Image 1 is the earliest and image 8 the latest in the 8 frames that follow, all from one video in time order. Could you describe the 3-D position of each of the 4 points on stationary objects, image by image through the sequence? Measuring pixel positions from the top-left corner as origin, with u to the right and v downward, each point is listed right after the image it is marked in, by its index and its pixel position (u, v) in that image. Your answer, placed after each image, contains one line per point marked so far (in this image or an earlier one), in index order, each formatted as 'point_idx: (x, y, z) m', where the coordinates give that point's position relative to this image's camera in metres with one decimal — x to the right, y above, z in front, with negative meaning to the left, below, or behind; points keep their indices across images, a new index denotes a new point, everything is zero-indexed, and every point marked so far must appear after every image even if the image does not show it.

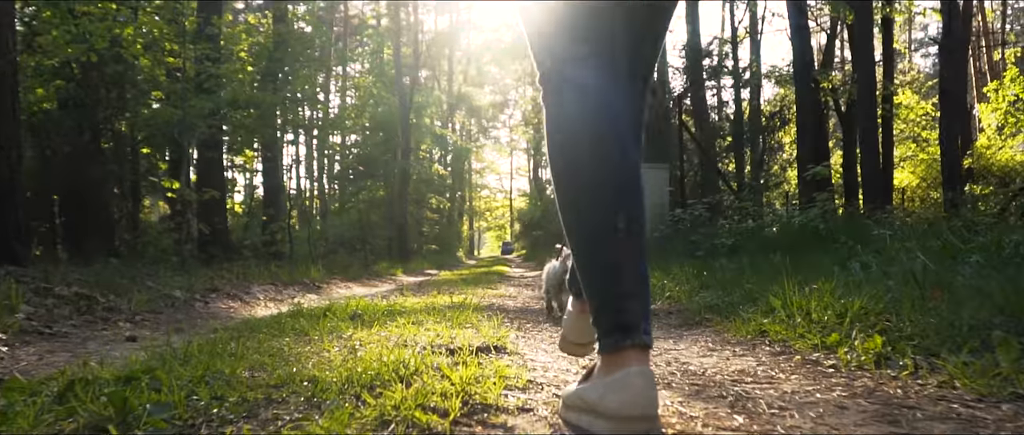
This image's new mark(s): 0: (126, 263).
0: (-4.0, -0.5, +8.2) m
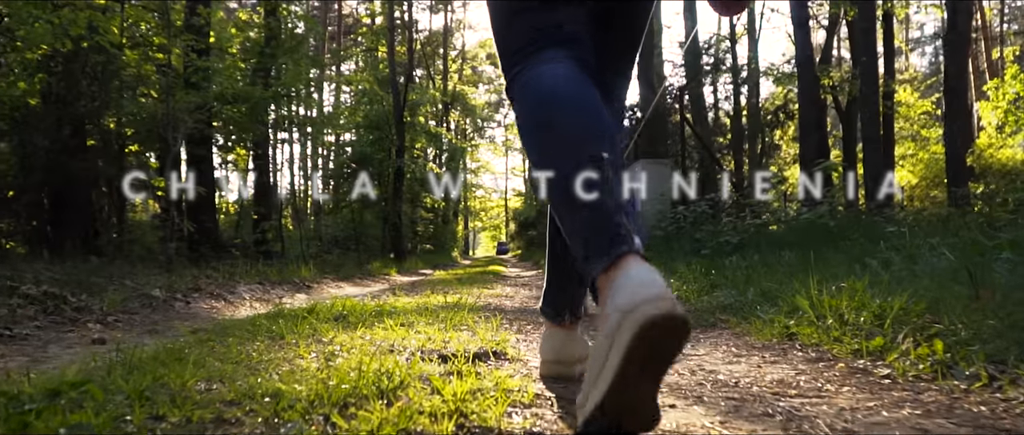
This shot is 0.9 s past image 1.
0: (-4.0, -0.4, +7.8) m
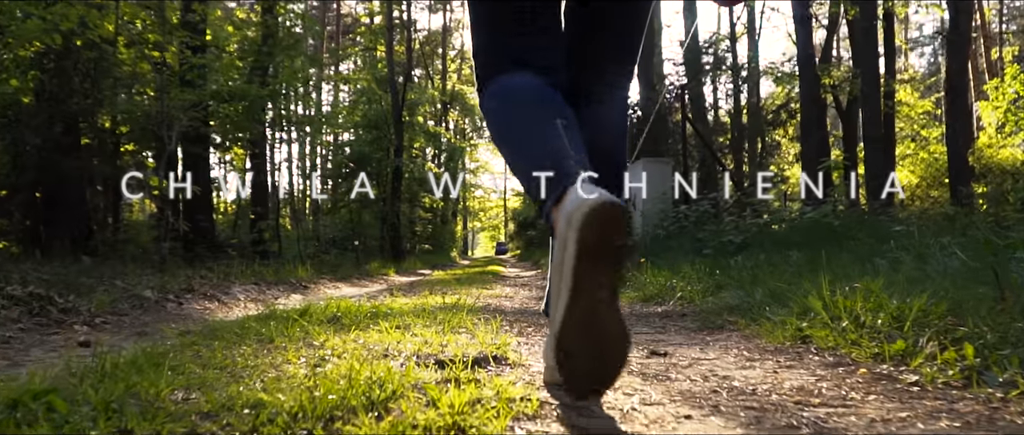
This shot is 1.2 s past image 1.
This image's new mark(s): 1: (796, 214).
0: (-4.0, -0.4, +7.7) m
1: (+3.0, 0.0, +8.4) m
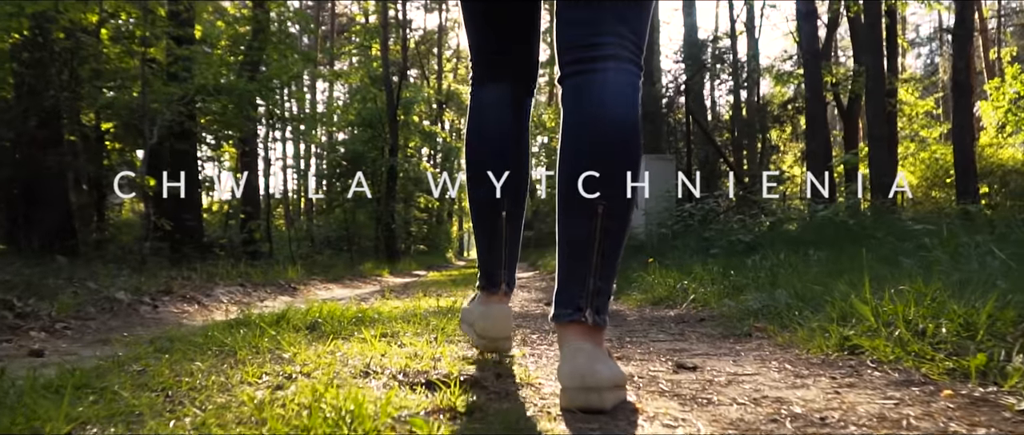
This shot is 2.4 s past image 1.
0: (-4.0, -0.4, +7.3) m
1: (+2.9, +0.1, +8.0) m
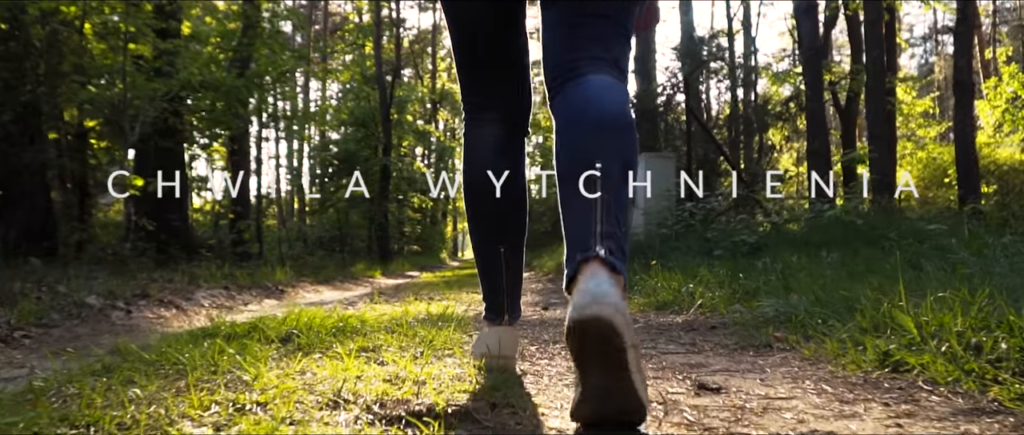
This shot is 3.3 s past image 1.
0: (-4.0, -0.4, +7.0) m
1: (+2.9, +0.1, +7.8) m
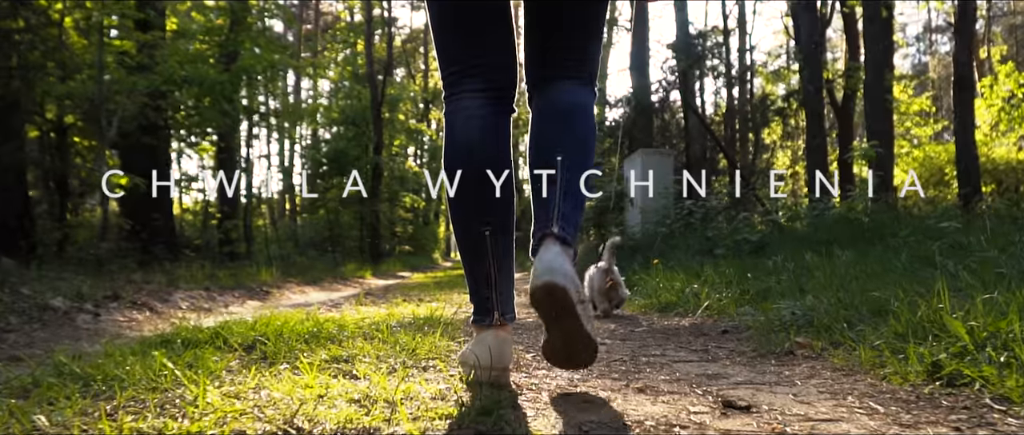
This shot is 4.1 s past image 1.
0: (-4.1, -0.4, +6.7) m
1: (+2.8, +0.1, +7.5) m
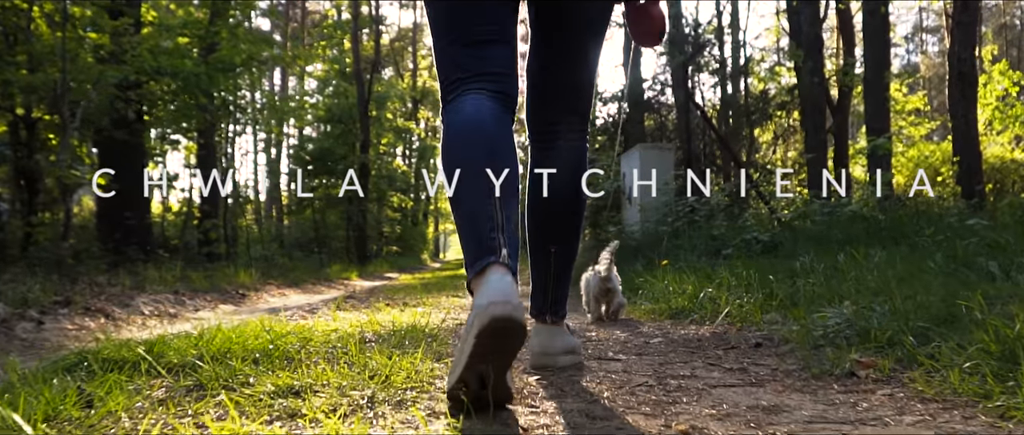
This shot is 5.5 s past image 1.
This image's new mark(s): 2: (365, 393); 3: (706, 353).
0: (-4.2, -0.4, +6.1) m
1: (+2.8, +0.1, +7.1) m
2: (-0.3, -0.3, +1.5) m
3: (+0.6, -0.5, +2.7) m
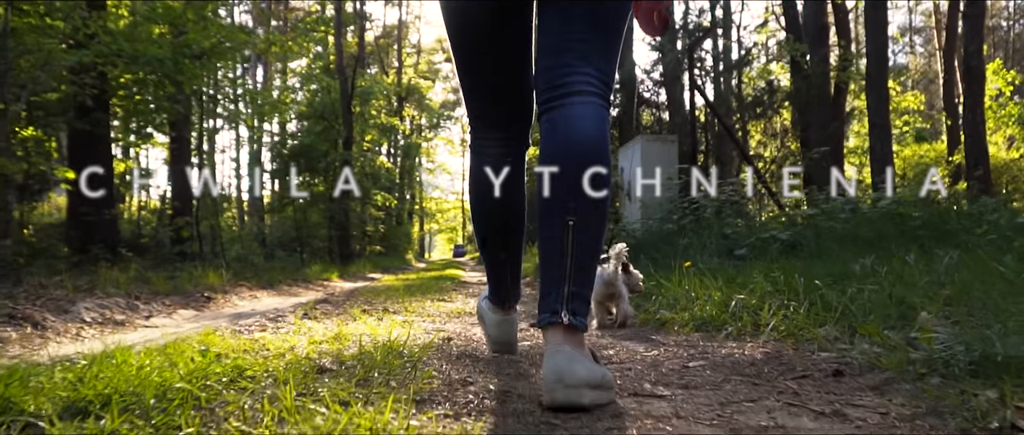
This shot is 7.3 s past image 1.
0: (-4.2, -0.3, +5.4) m
1: (+2.7, +0.1, +6.5) m
2: (-0.2, -0.3, +0.9) m
3: (+0.7, -0.4, +2.0) m
